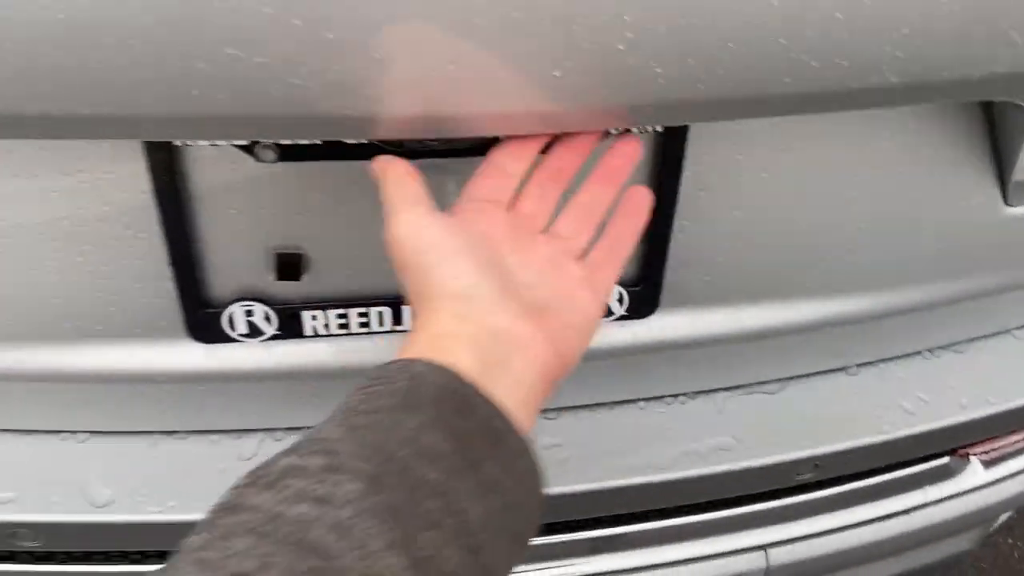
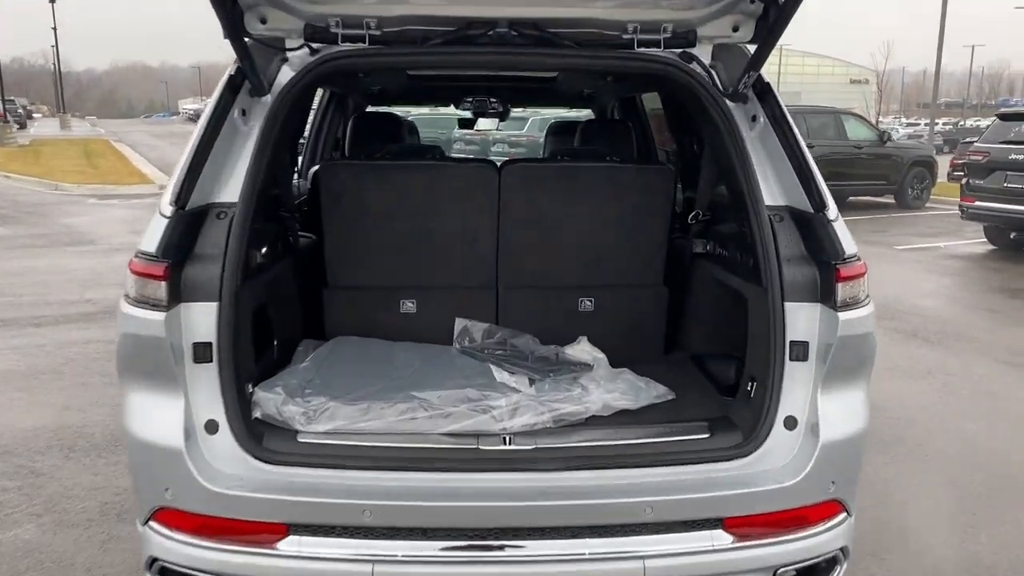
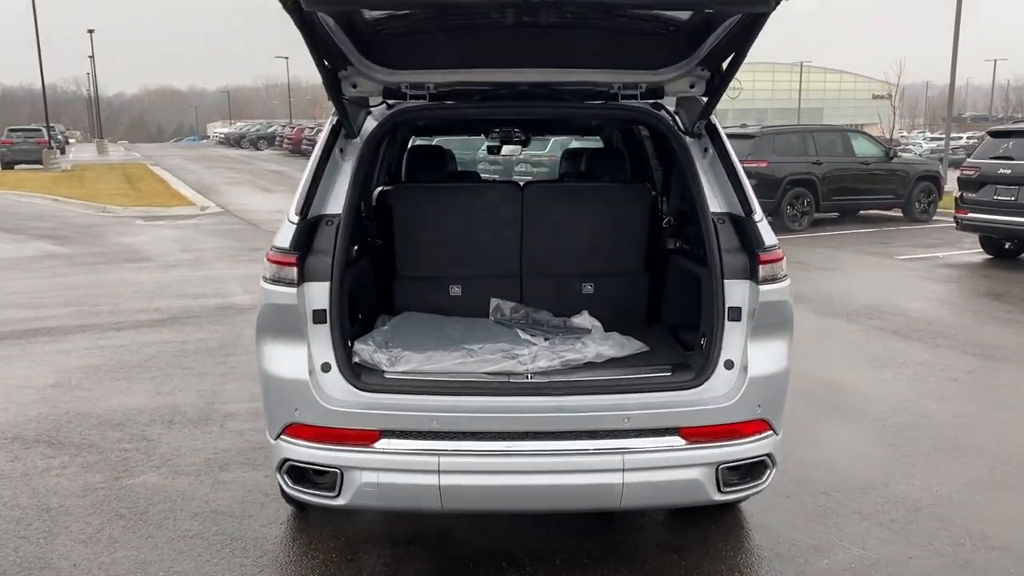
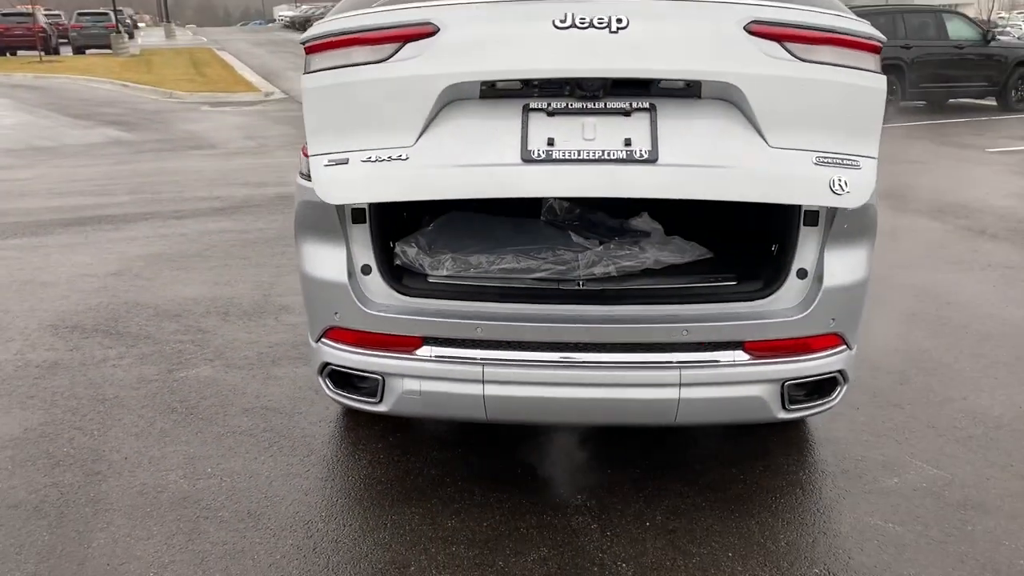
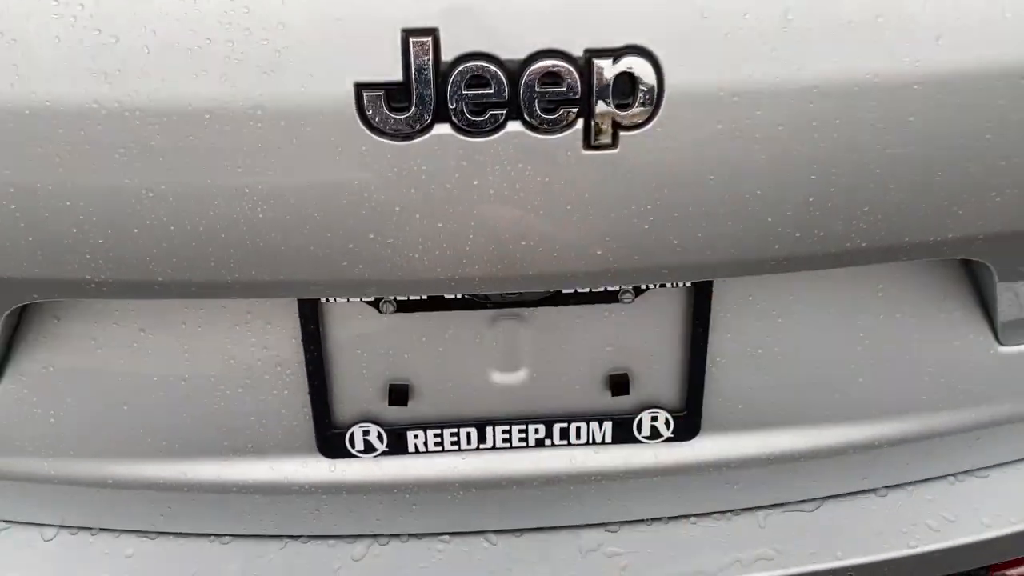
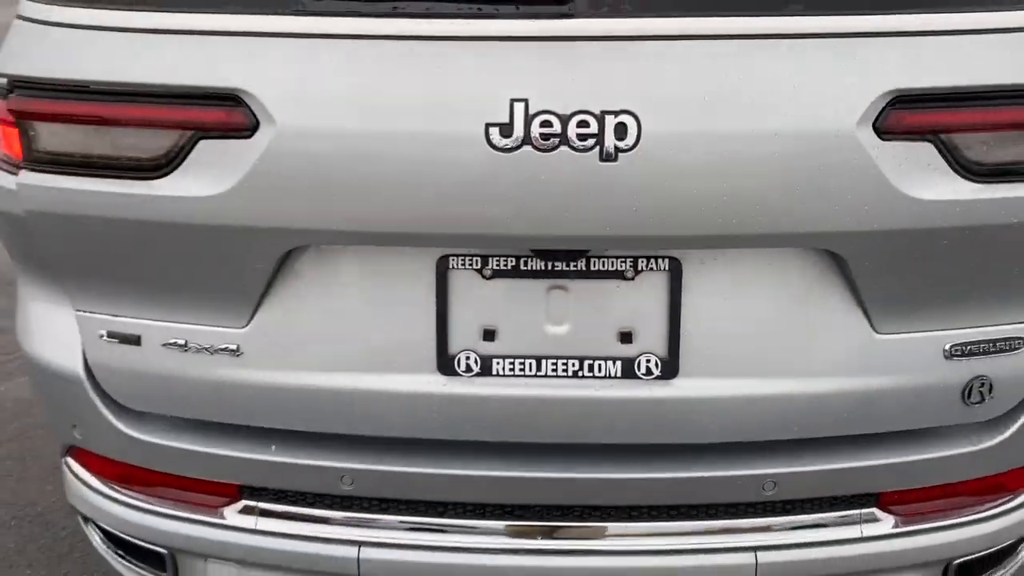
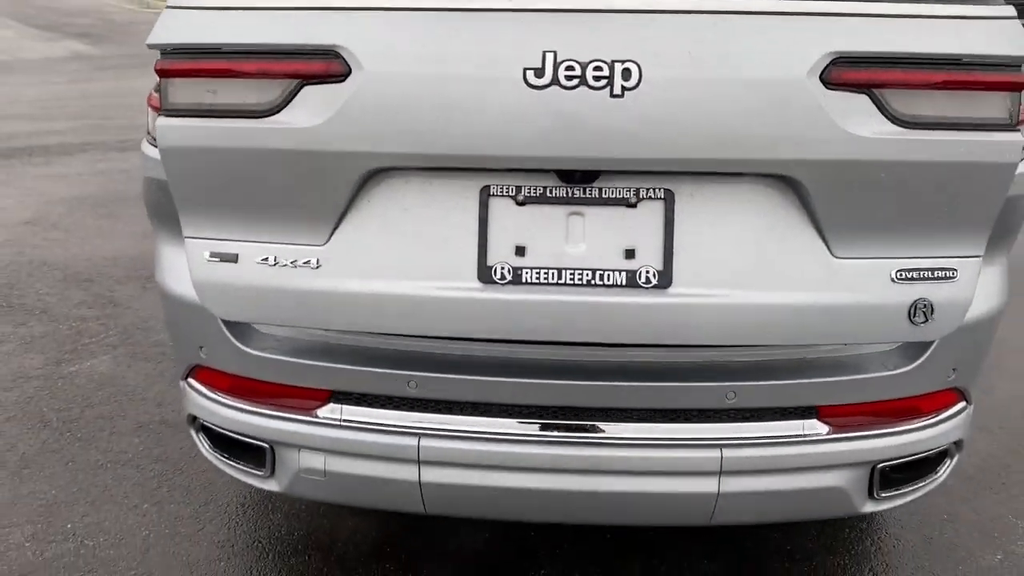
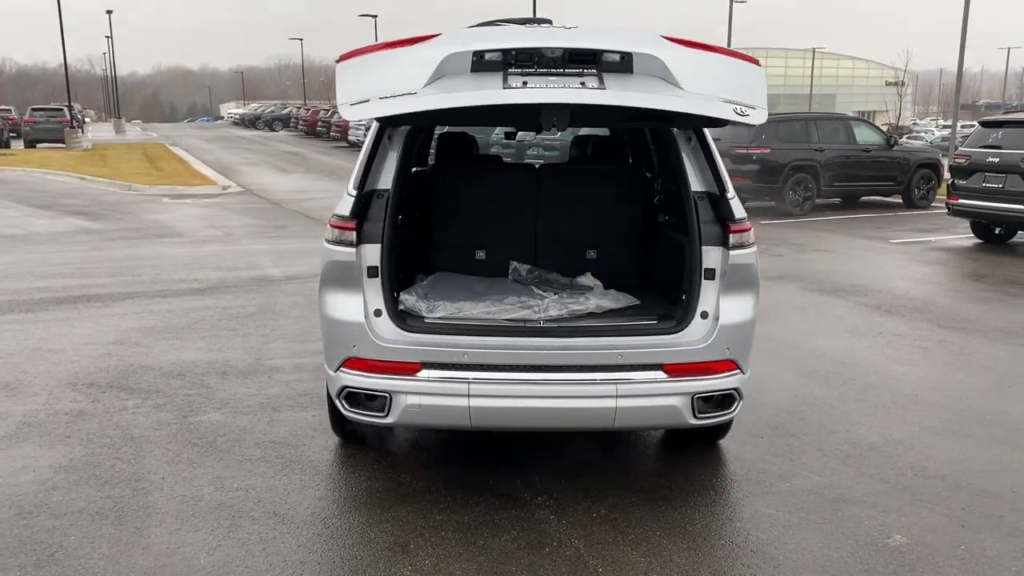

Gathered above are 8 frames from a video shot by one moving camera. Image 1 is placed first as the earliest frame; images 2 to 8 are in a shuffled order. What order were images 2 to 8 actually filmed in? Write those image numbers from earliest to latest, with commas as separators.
5, 6, 7, 4, 8, 3, 2
